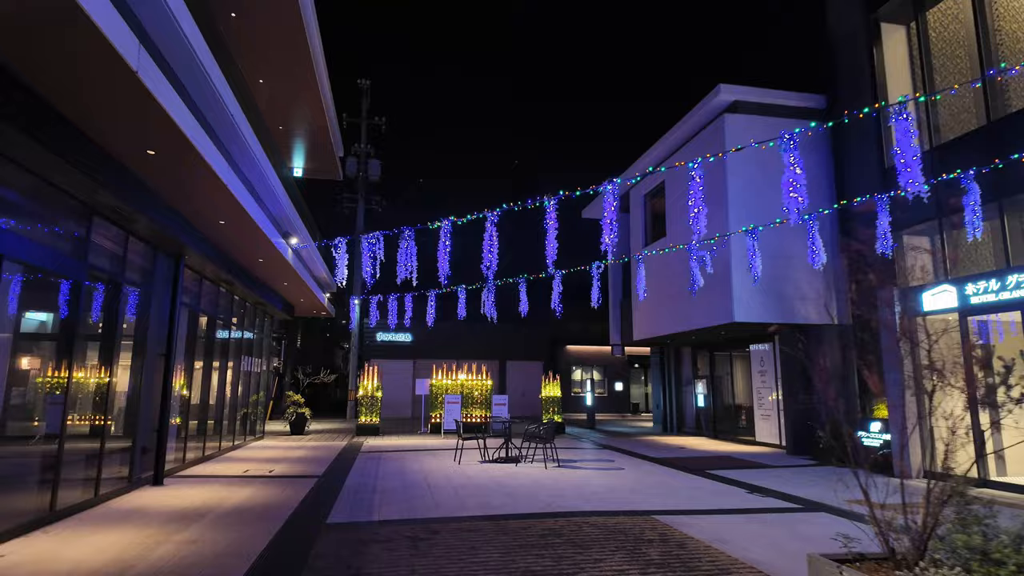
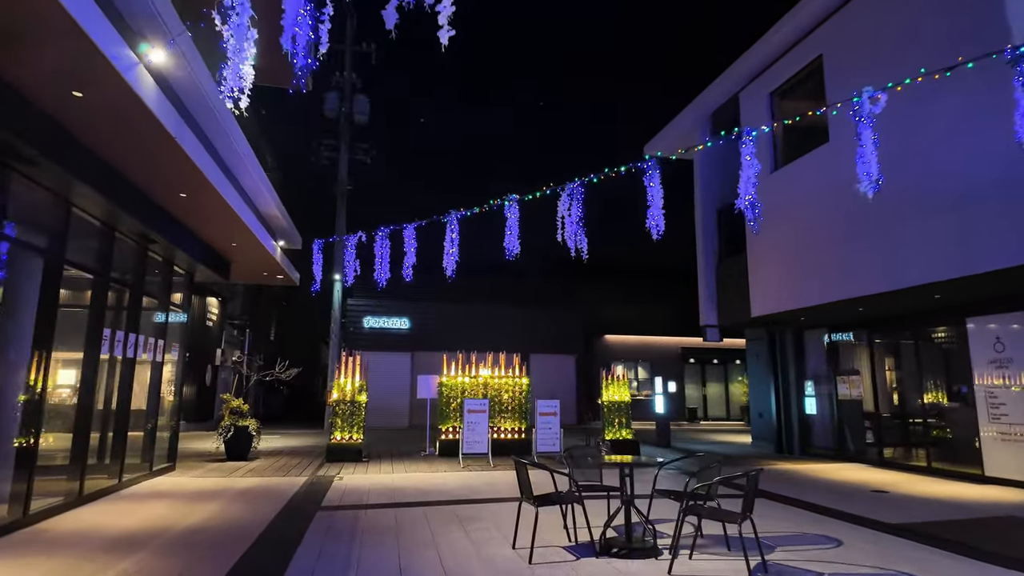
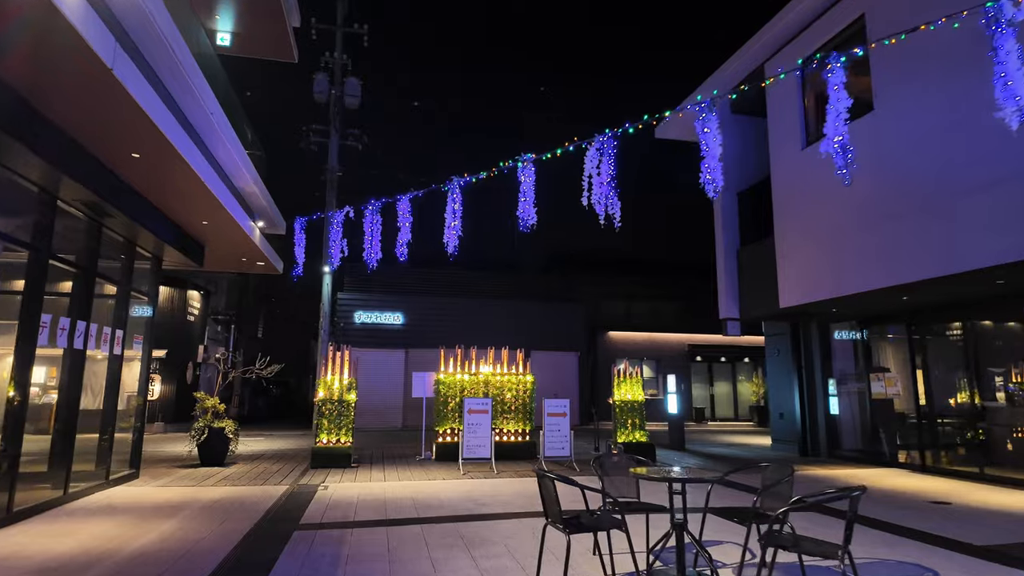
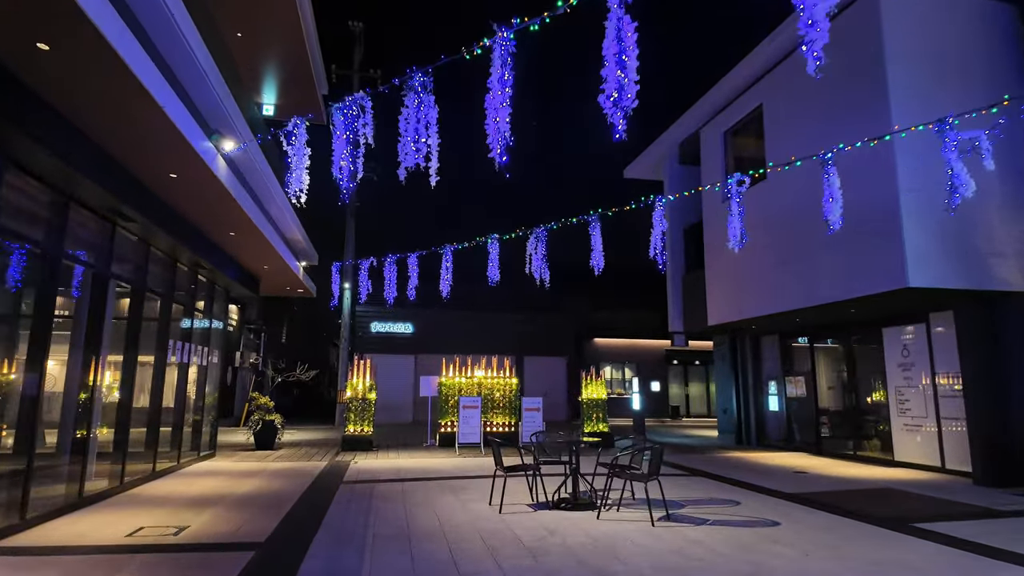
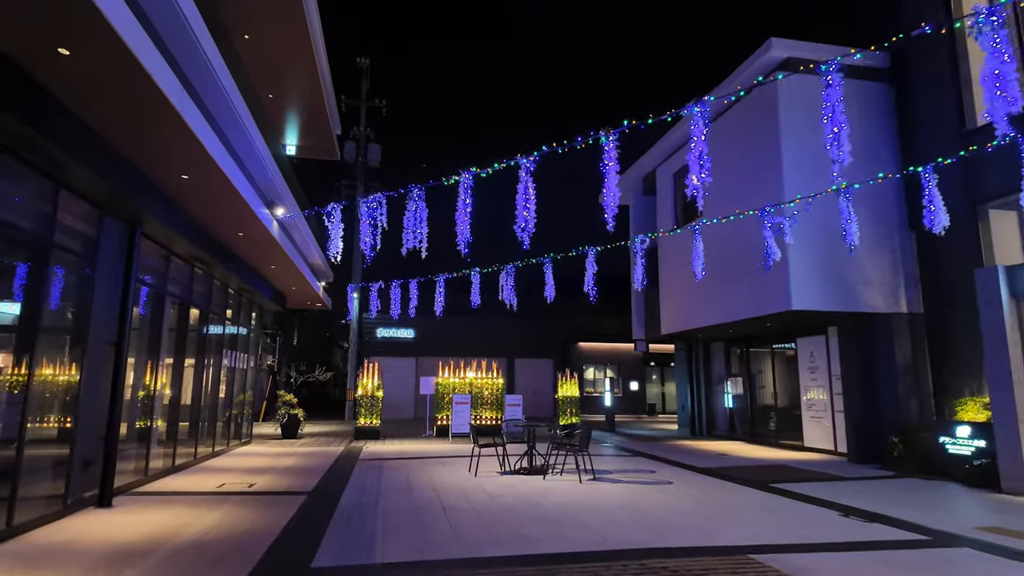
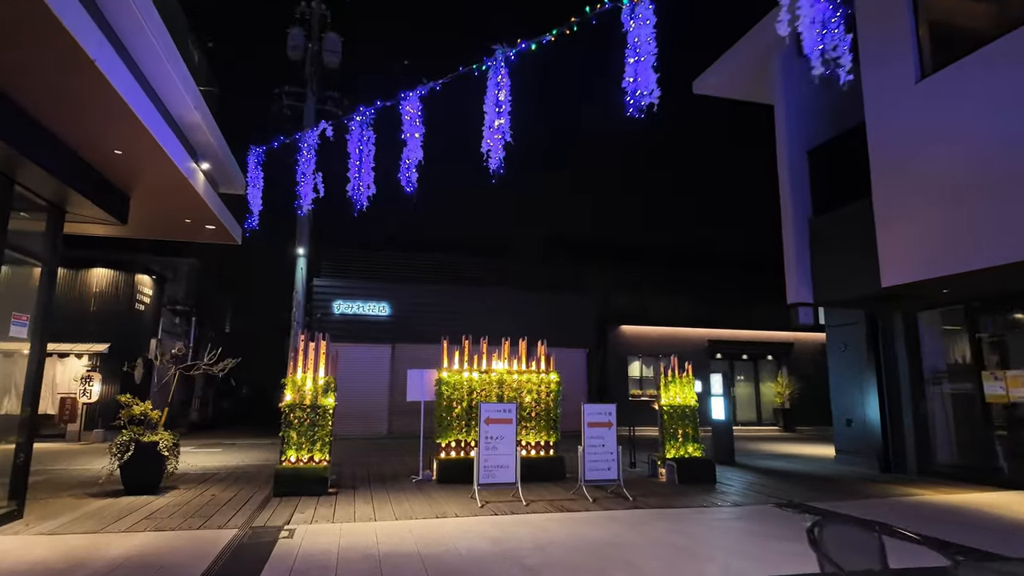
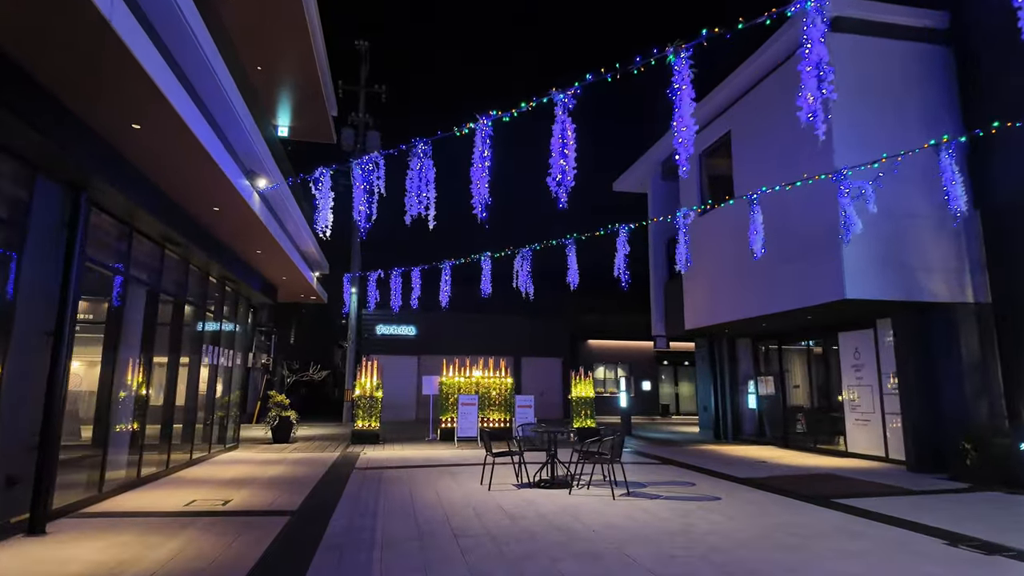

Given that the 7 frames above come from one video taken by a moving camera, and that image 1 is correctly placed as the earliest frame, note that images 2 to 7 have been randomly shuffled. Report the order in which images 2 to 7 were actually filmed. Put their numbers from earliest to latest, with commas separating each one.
5, 7, 4, 2, 3, 6
